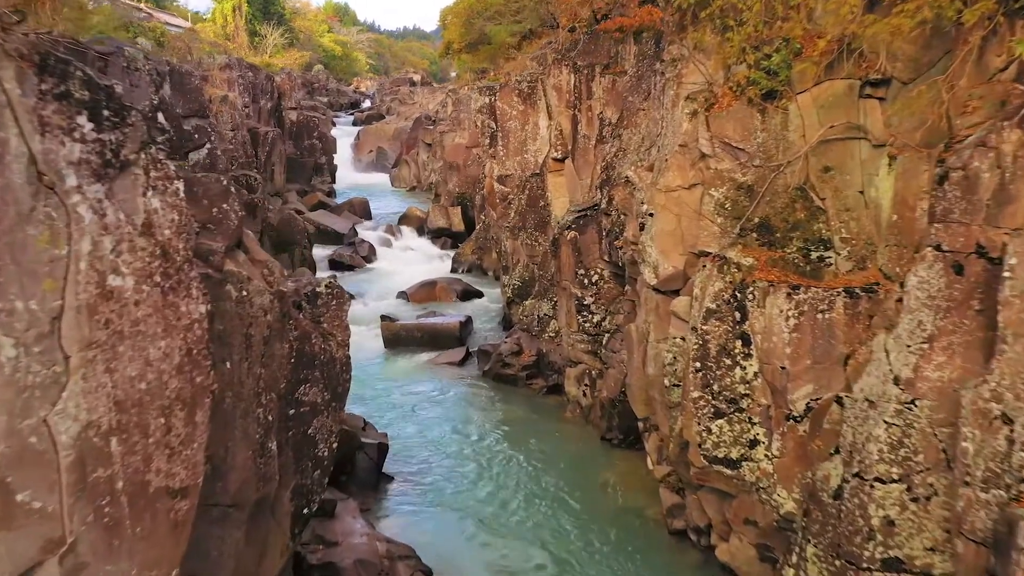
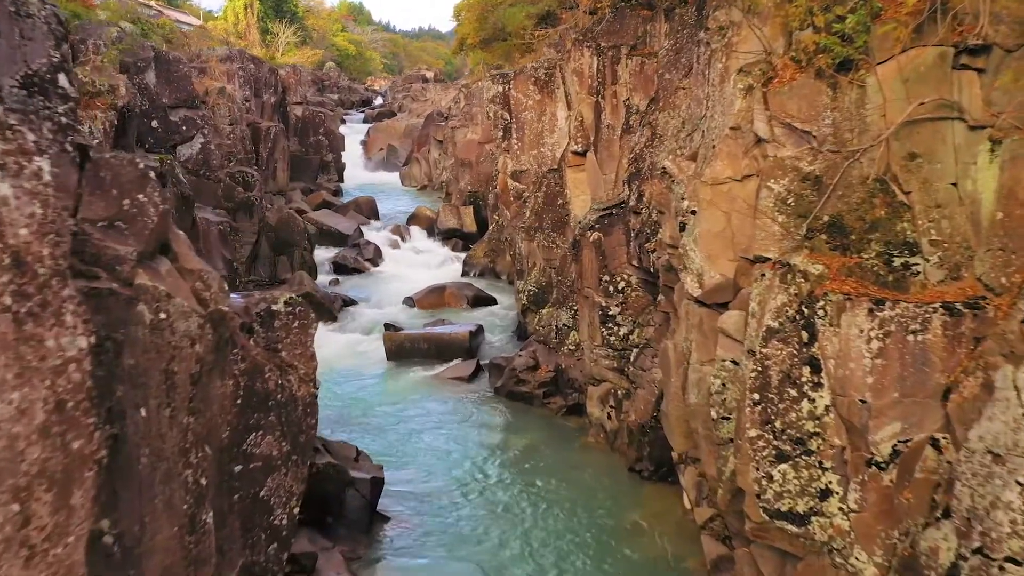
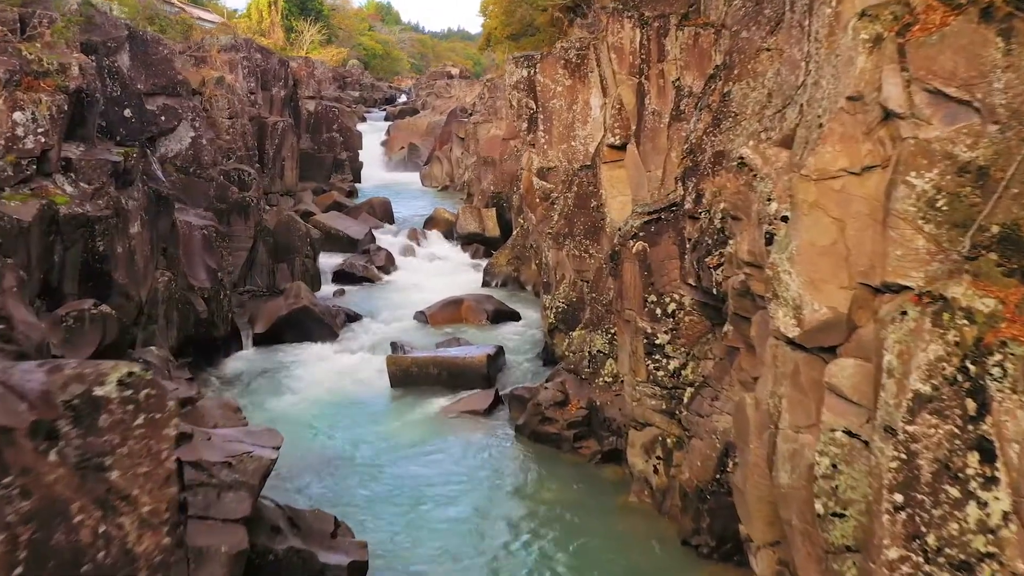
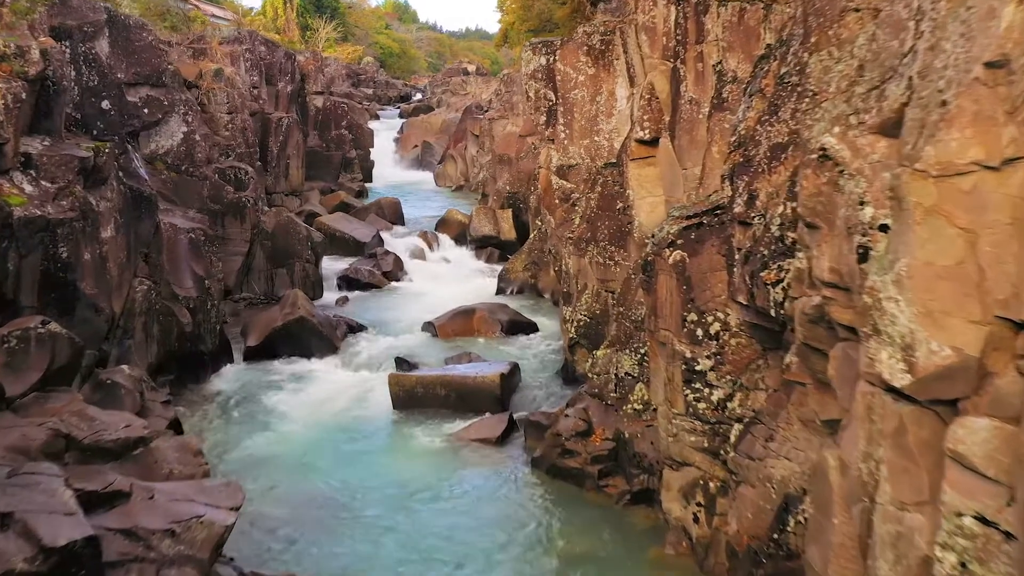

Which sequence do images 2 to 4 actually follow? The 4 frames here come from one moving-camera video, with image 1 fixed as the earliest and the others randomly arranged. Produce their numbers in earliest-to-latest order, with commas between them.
2, 3, 4
